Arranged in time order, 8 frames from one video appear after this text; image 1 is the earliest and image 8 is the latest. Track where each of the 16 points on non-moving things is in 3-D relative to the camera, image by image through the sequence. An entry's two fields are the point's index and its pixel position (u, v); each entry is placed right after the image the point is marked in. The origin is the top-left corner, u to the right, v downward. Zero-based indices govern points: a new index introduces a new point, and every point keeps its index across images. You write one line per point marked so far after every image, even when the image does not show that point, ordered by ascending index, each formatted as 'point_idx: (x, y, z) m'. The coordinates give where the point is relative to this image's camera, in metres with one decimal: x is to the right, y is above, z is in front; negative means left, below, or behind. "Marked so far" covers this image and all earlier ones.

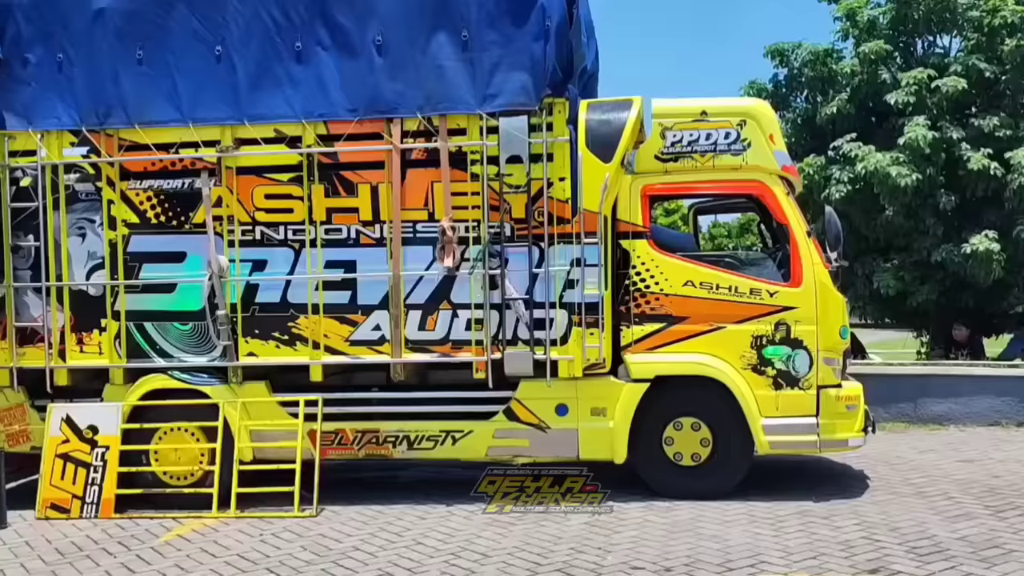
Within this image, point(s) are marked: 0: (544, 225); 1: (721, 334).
0: (+0.2, +0.4, +7.3) m
1: (+1.5, -0.3, +7.3) m
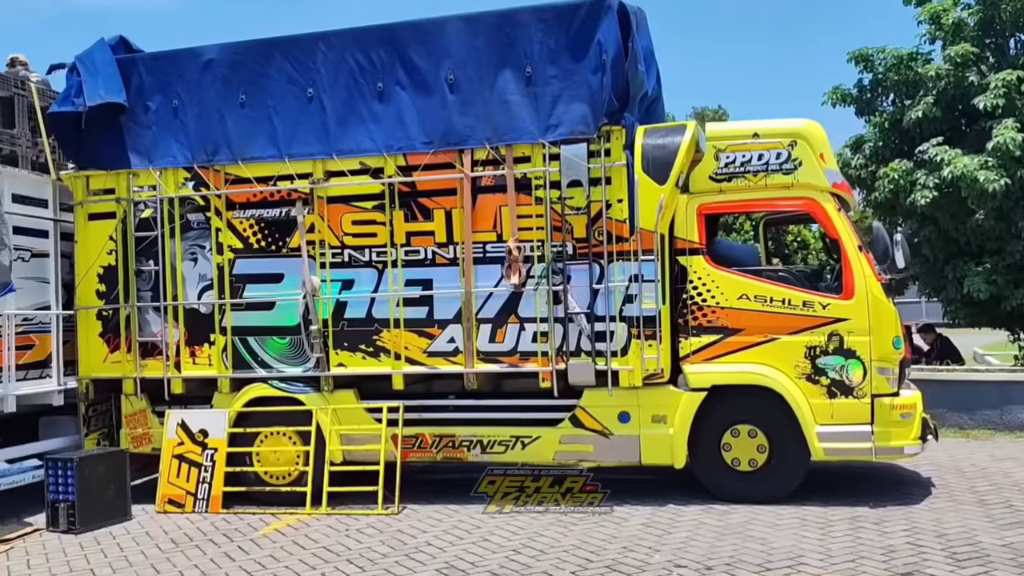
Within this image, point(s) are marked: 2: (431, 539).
0: (+0.7, +0.3, +7.8) m
1: (+1.9, -0.4, +7.7) m
2: (-0.6, -1.7, +7.0) m
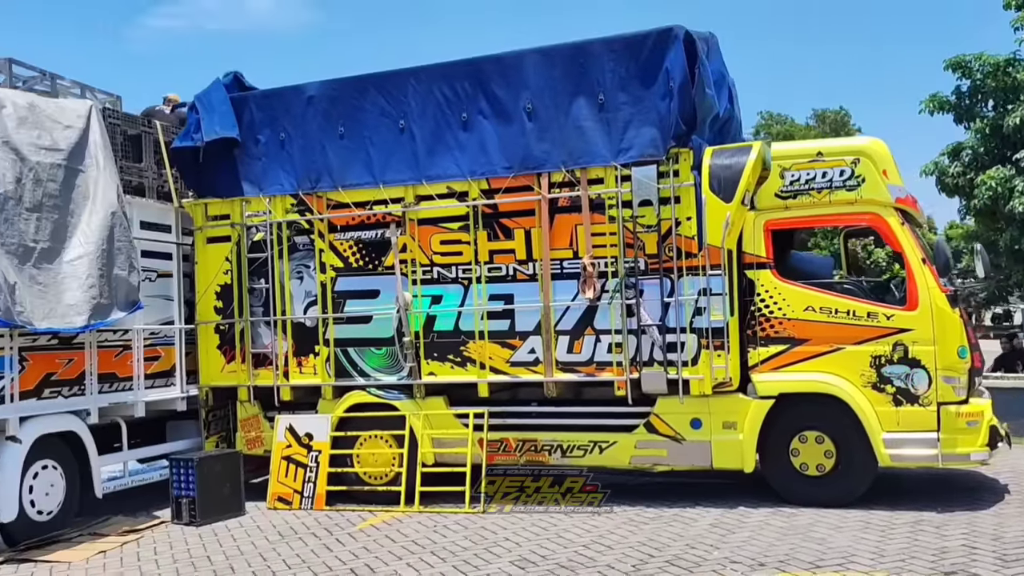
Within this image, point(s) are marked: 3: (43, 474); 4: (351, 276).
0: (+1.3, +0.2, +8.2) m
1: (+2.5, -0.5, +8.0) m
2: (0.0, -1.8, +7.6) m
3: (-3.6, -1.5, +8.1) m
4: (-1.5, +0.1, +9.3) m
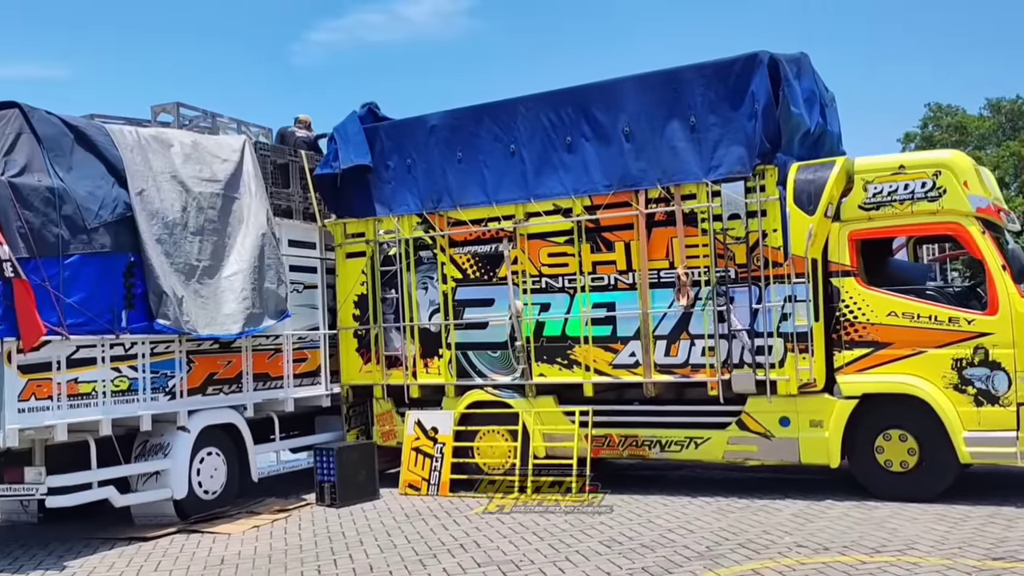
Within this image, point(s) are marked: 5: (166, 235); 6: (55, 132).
0: (+2.1, +0.2, +8.9) m
1: (+3.3, -0.6, +8.4) m
2: (+0.8, -1.9, +8.4) m
3: (-2.7, -1.6, +9.5) m
4: (-0.4, 0.0, +10.3) m
5: (-3.0, +0.5, +8.9) m
6: (-3.6, +1.3, +8.2) m
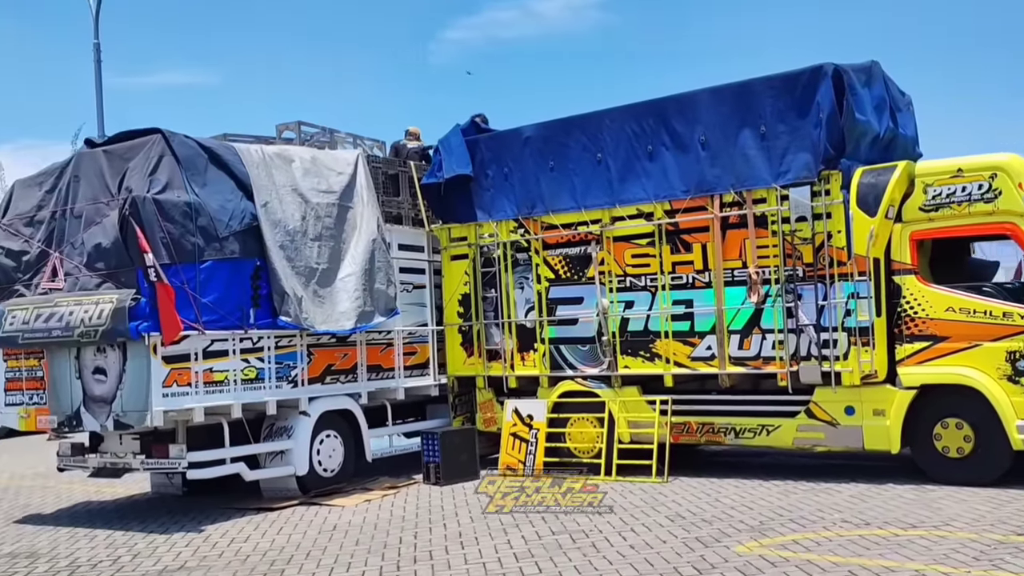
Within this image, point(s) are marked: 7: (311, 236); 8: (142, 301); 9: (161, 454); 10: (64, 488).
0: (+2.8, +0.2, +9.4) m
1: (+4.0, -0.5, +8.8) m
2: (+1.4, -1.9, +9.2) m
3: (-1.9, -1.6, +10.7) m
4: (+0.5, 0.0, +11.2) m
5: (-2.2, +0.4, +10.2) m
6: (-2.9, +1.2, +9.6) m
7: (-2.0, +0.5, +10.4) m
8: (-3.2, -0.1, +8.9) m
9: (-3.2, -1.5, +9.4) m
10: (-5.2, -2.3, +12.1) m
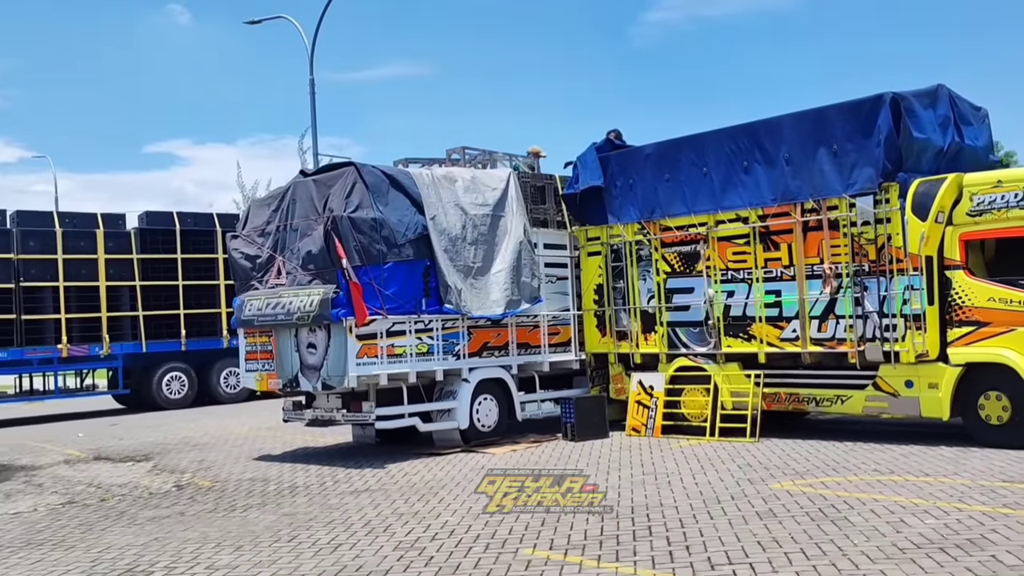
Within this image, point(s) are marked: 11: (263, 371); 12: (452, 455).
0: (+4.1, +0.3, +11.3) m
1: (+5.1, -0.5, +10.5) m
2: (+2.6, -1.8, +11.3) m
3: (-0.4, -1.5, +13.4) m
4: (+2.1, +0.1, +13.4) m
5: (-0.8, +0.5, +12.9) m
6: (-1.6, +1.3, +12.5) m
7: (-0.5, +0.6, +13.2) m
8: (-2.0, -0.1, +11.9) m
9: (-1.9, -1.4, +12.4) m
10: (-3.3, -2.2, +15.4) m
11: (-3.1, -1.0, +13.1) m
12: (-0.7, -2.0, +12.6) m
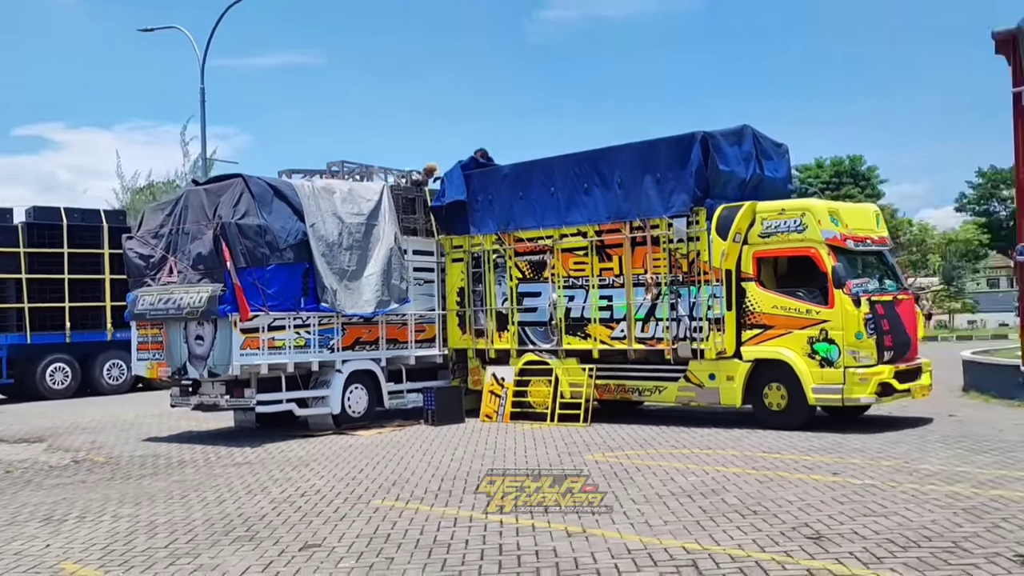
0: (+2.4, +0.2, +13.4) m
1: (+3.4, -0.6, +12.7) m
2: (+0.9, -1.9, +13.3) m
3: (-2.3, -1.5, +15.1) m
4: (+0.2, +0.1, +15.4) m
5: (-2.6, +0.5, +14.6) m
6: (-3.4, +1.3, +14.0) m
7: (-2.4, +0.6, +14.8) m
8: (-3.7, 0.0, +13.4) m
9: (-3.7, -1.4, +13.9) m
10: (-5.5, -2.2, +16.8) m
11: (-5.0, -1.0, +14.5) m
12: (-2.6, -2.0, +14.3) m
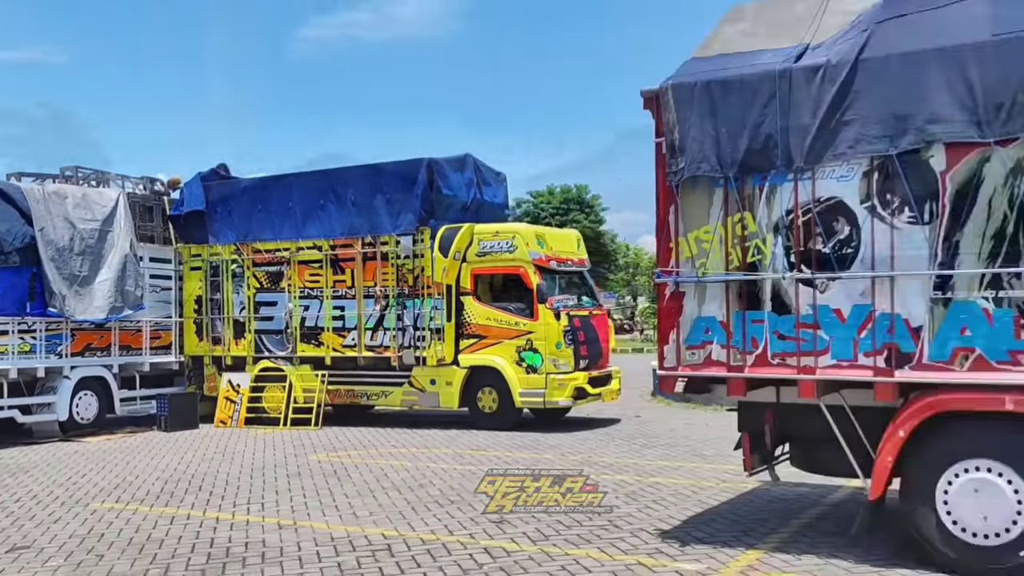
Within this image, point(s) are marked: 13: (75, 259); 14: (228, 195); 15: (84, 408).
0: (-1.2, 0.0, +14.4) m
1: (-0.1, -0.8, +14.0) m
2: (-2.7, -2.0, +14.0) m
3: (-6.2, -1.6, +15.0) m
4: (-3.8, -0.1, +15.8) m
5: (-6.3, +0.4, +14.4) m
6: (-6.9, +1.3, +13.7) m
7: (-6.2, +0.5, +14.7) m
8: (-7.1, -0.1, +13.0) m
9: (-7.2, -1.5, +13.5) m
10: (-9.7, -2.2, +15.9) m
11: (-8.7, -1.0, +13.8) m
12: (-6.3, -2.1, +14.1) m
13: (-6.2, +0.4, +14.7) m
14: (-4.4, +1.5, +16.2) m
15: (-6.2, -1.7, +15.0) m
